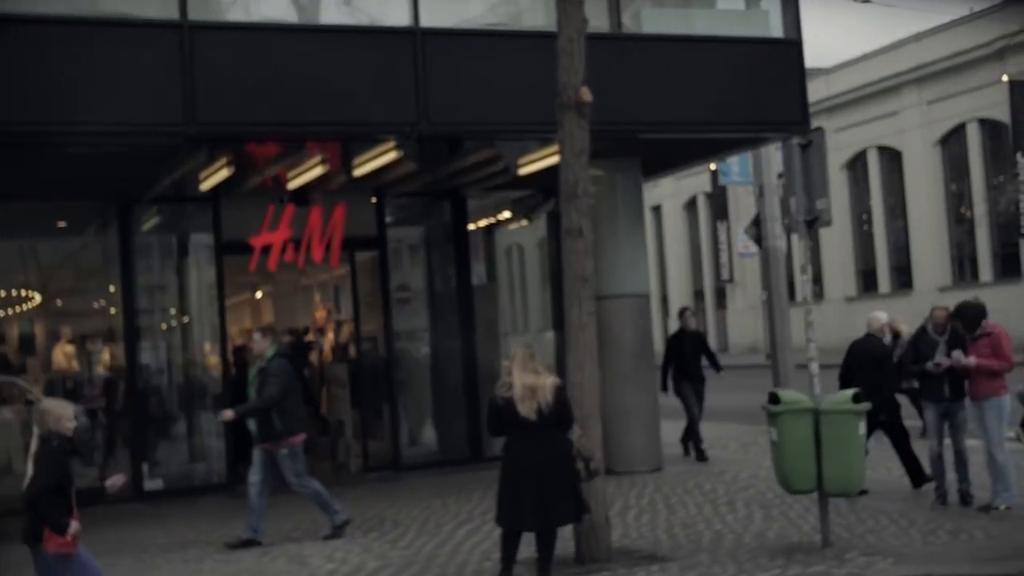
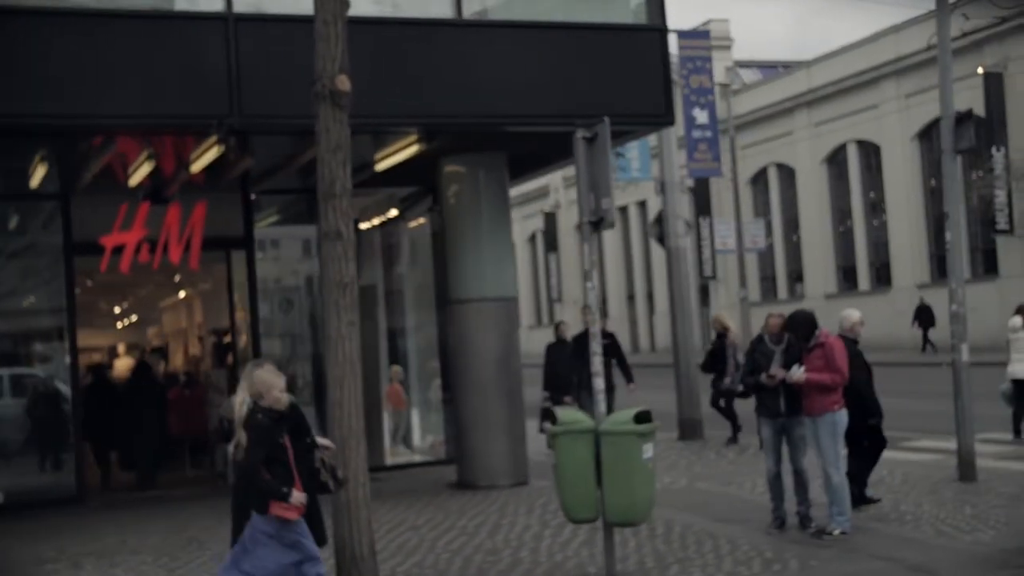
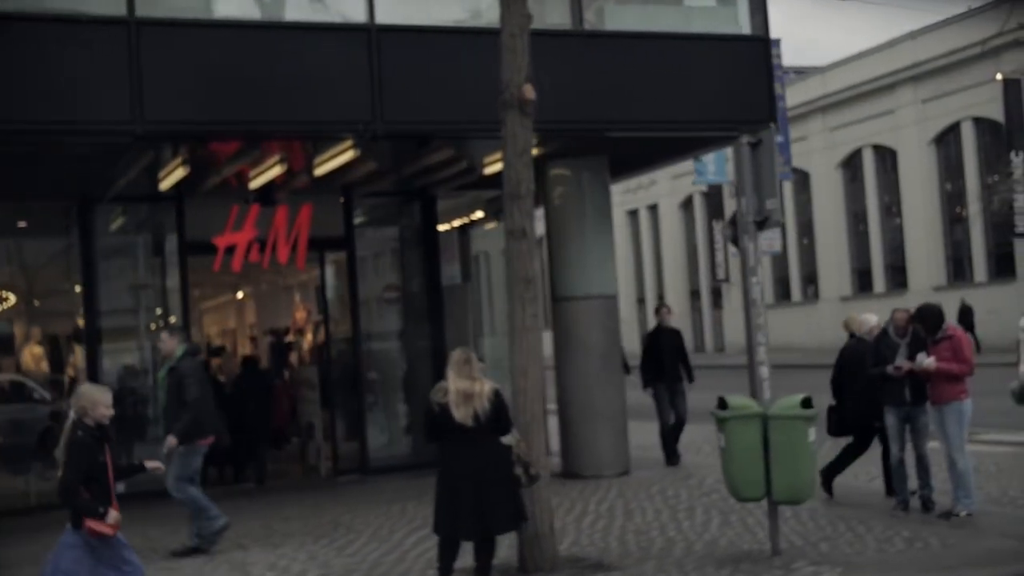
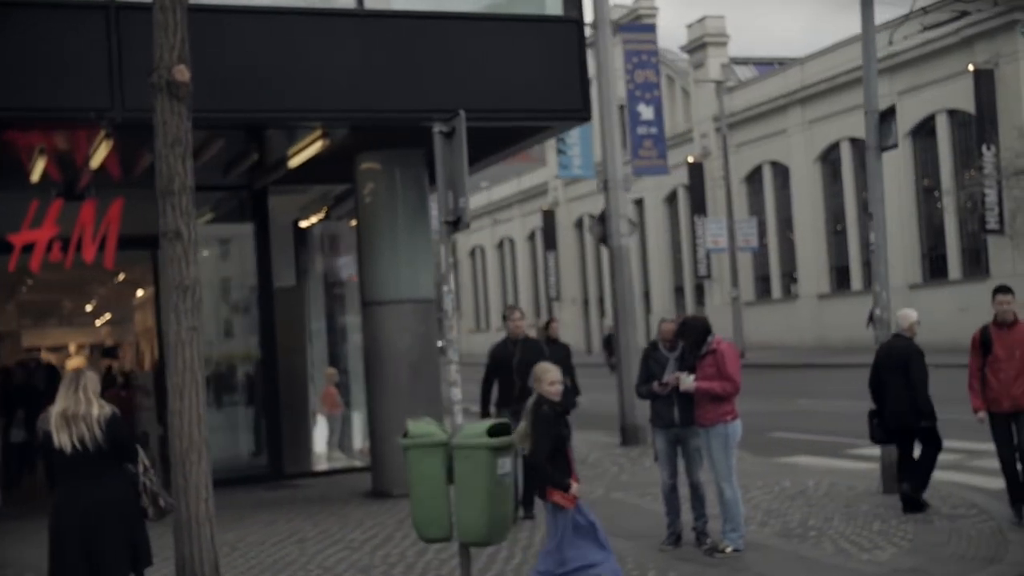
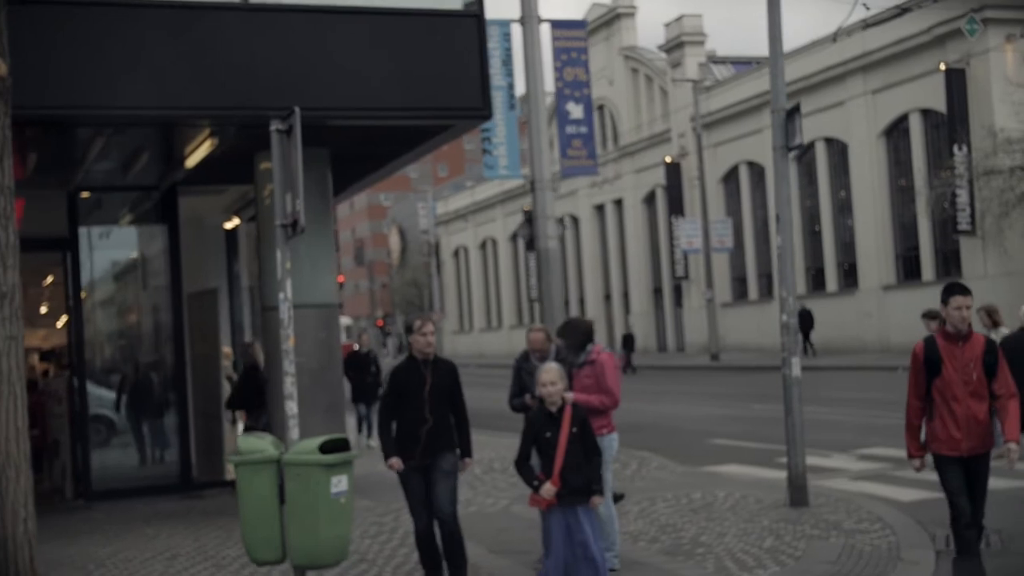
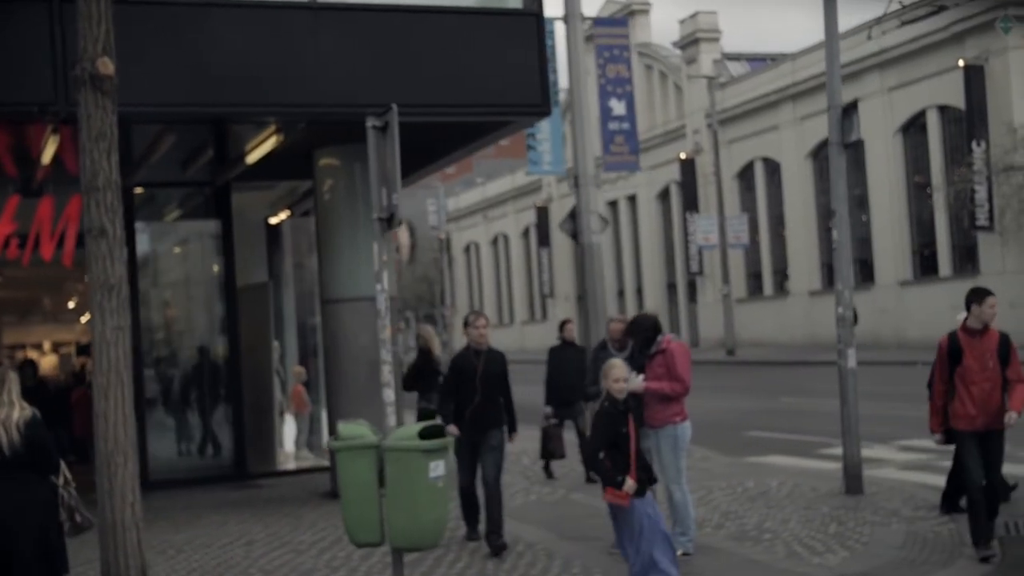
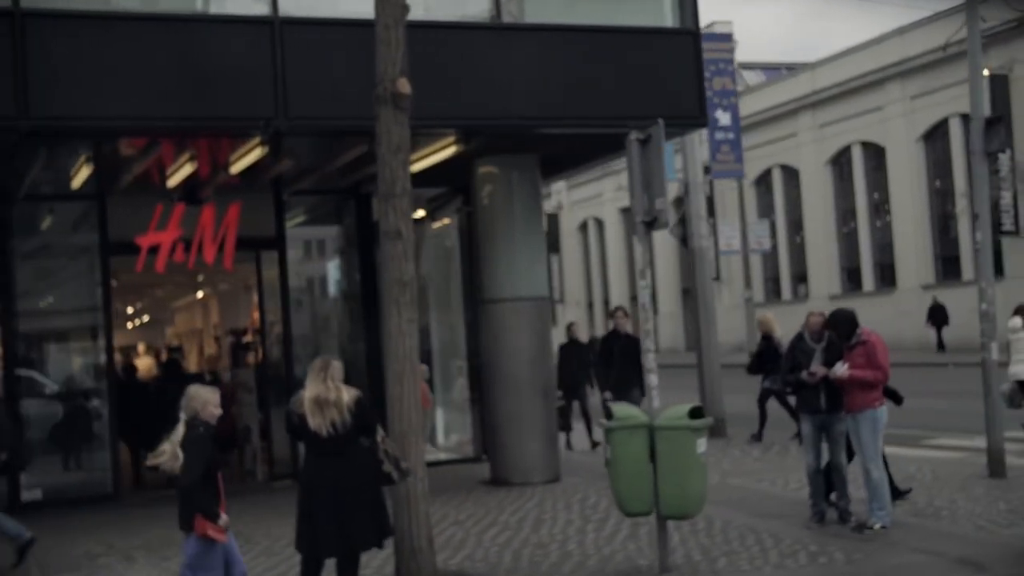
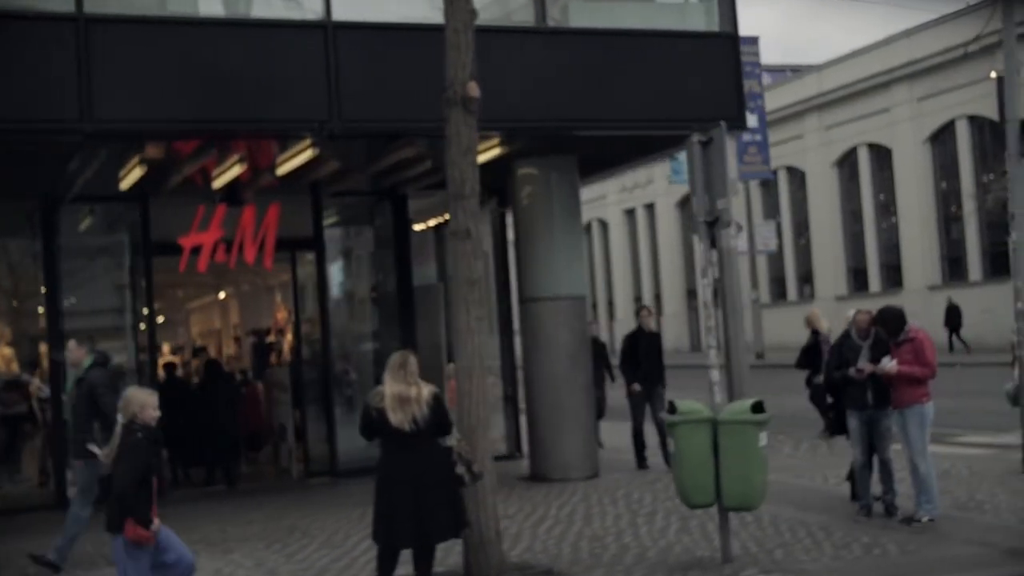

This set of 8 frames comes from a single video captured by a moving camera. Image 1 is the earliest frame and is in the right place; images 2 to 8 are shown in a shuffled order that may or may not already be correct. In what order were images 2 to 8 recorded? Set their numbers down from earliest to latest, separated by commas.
3, 8, 7, 2, 4, 6, 5
